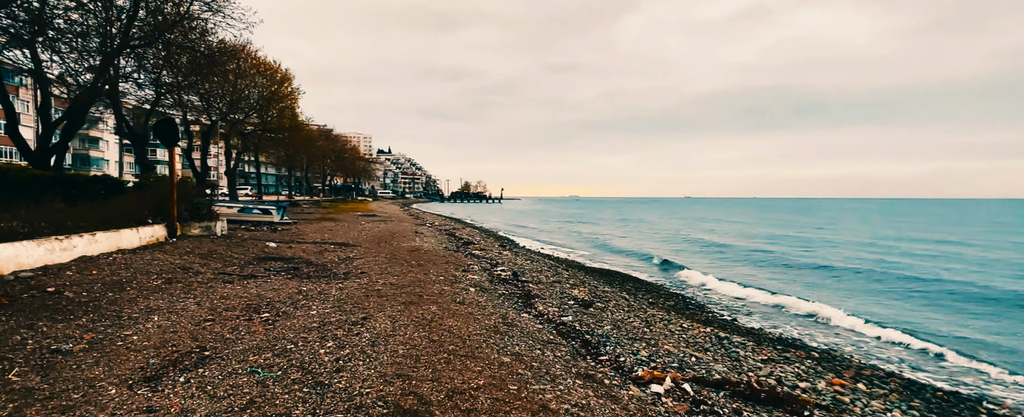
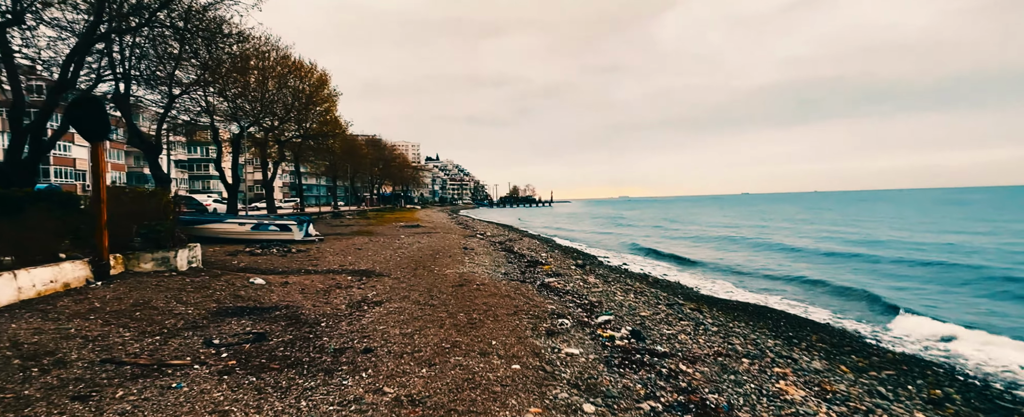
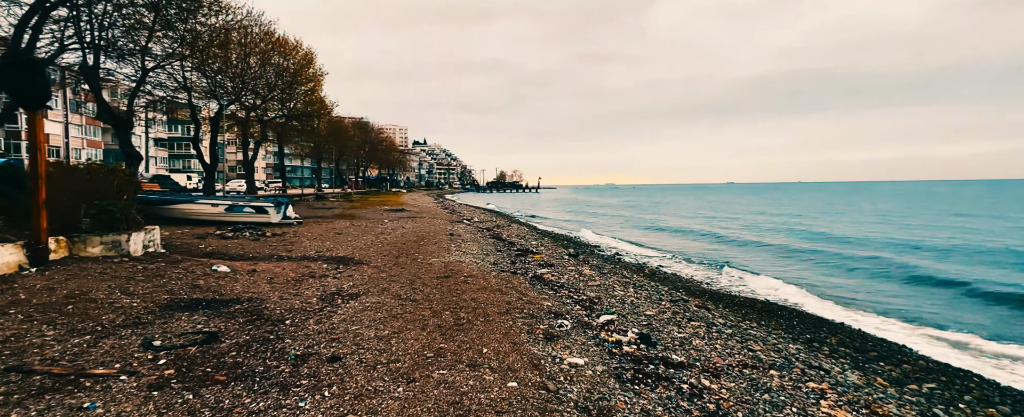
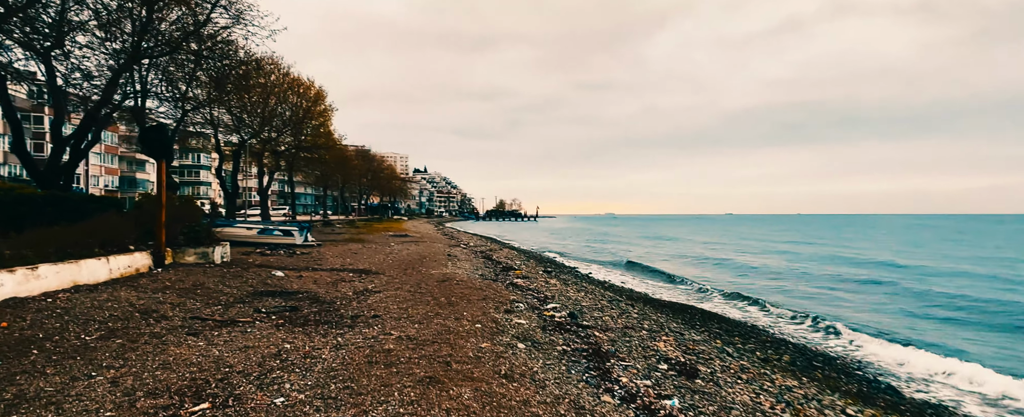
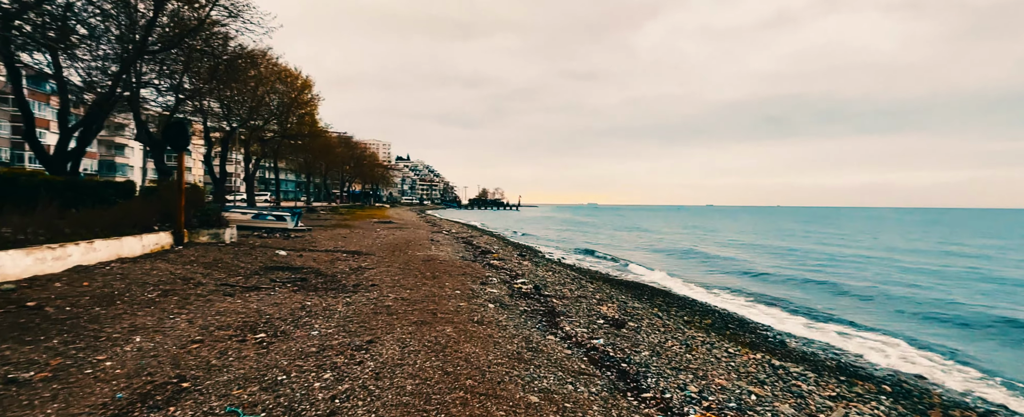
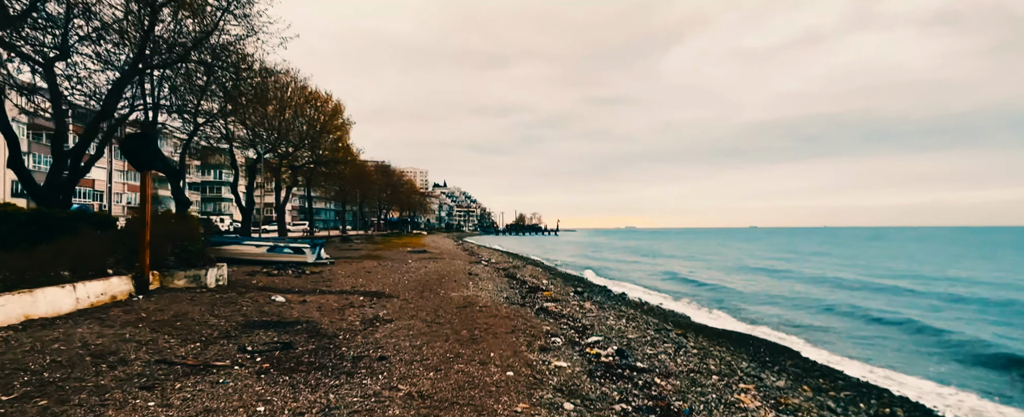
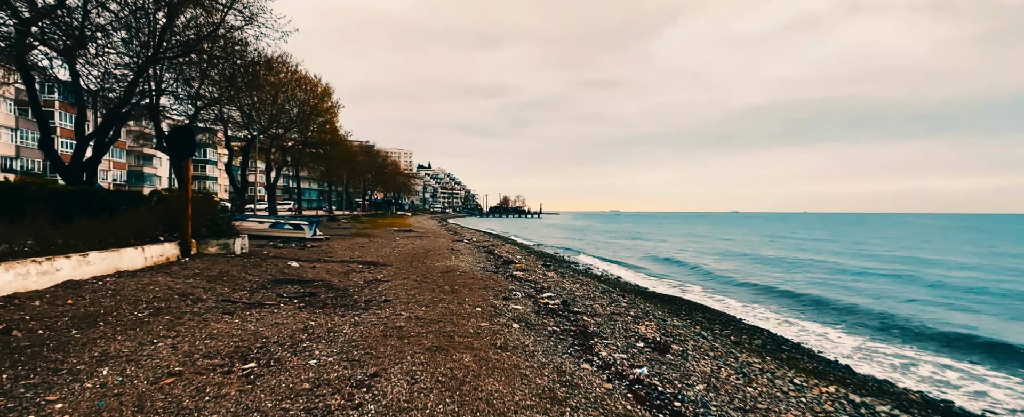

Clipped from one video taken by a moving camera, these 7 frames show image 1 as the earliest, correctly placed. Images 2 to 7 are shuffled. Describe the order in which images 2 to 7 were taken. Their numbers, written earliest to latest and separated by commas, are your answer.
5, 7, 4, 6, 2, 3
